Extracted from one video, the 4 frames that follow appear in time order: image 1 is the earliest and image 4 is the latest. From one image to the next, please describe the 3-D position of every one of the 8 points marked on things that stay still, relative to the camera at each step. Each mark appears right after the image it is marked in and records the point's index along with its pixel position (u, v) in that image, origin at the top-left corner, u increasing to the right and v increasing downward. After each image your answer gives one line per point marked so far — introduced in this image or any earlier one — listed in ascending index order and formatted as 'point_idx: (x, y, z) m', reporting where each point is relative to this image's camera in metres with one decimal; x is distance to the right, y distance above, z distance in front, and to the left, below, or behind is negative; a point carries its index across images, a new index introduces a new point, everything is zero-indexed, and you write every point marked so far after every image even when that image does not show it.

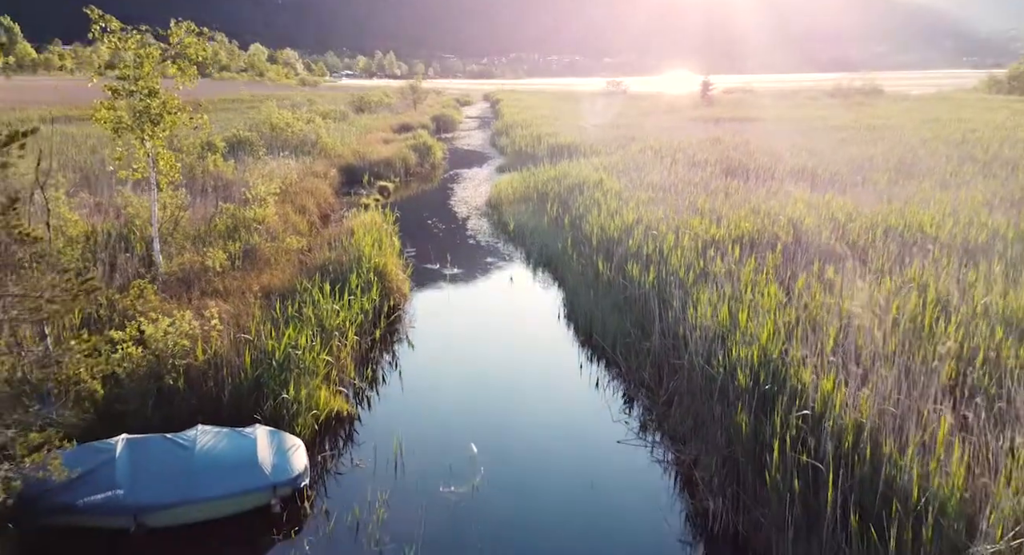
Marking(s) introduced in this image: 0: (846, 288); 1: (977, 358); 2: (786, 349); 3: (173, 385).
0: (+2.6, -0.1, +6.5) m
1: (+2.8, -0.5, +5.0) m
2: (+1.7, -0.4, +5.1) m
3: (-2.4, -0.7, +5.8) m
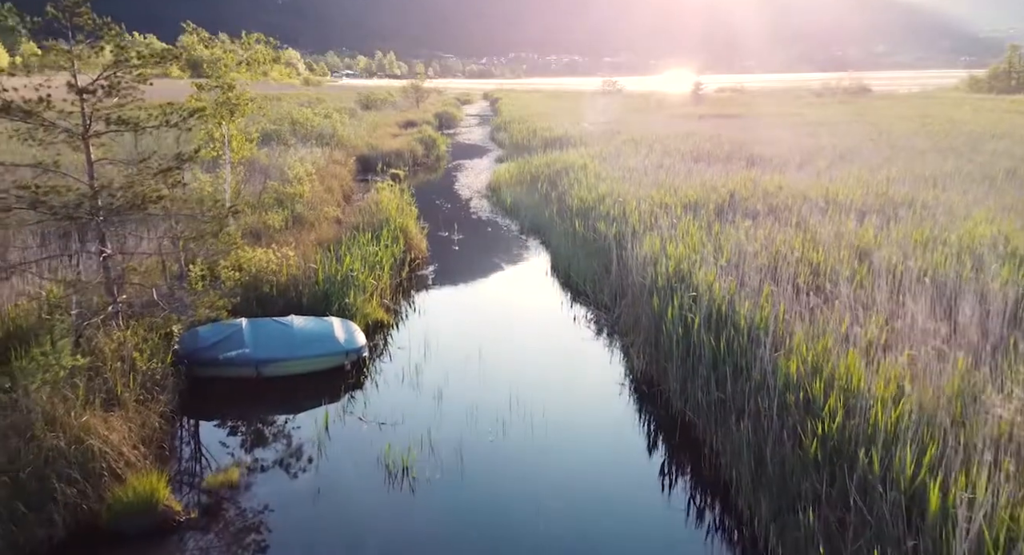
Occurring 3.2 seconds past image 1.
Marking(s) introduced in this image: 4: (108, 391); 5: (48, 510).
0: (+2.6, +0.5, +8.8) m
1: (+2.8, +0.1, +7.3) m
2: (+1.7, +0.1, +7.5) m
3: (-2.4, -0.2, +8.1) m
4: (-2.7, -0.7, +5.4) m
5: (-2.6, -1.3, +4.6) m
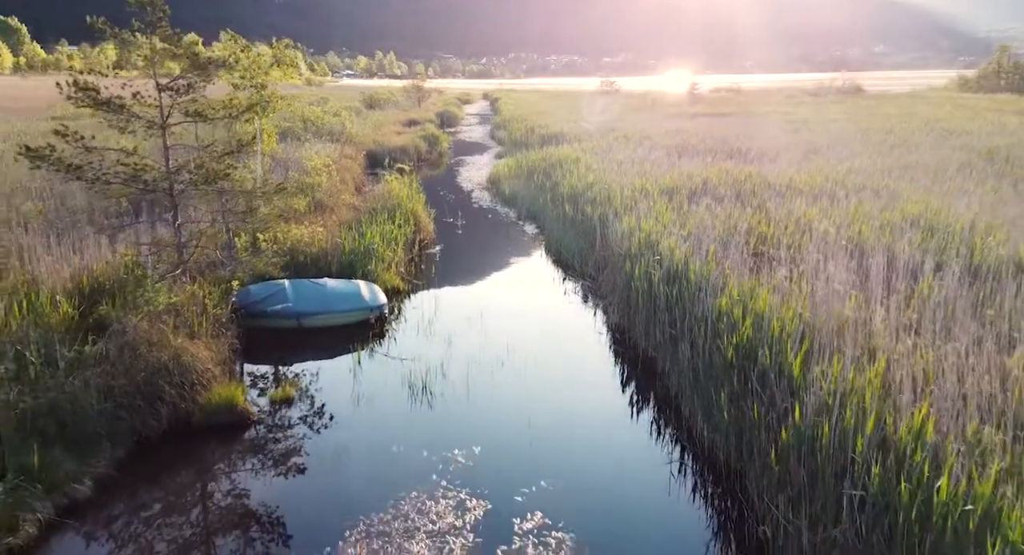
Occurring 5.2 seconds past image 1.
0: (+2.5, +0.8, +10.3) m
1: (+2.7, +0.4, +8.8) m
2: (+1.6, +0.5, +8.9) m
3: (-2.5, +0.2, +9.6) m
4: (-2.7, -0.4, +6.9) m
5: (-2.6, -0.9, +6.0) m
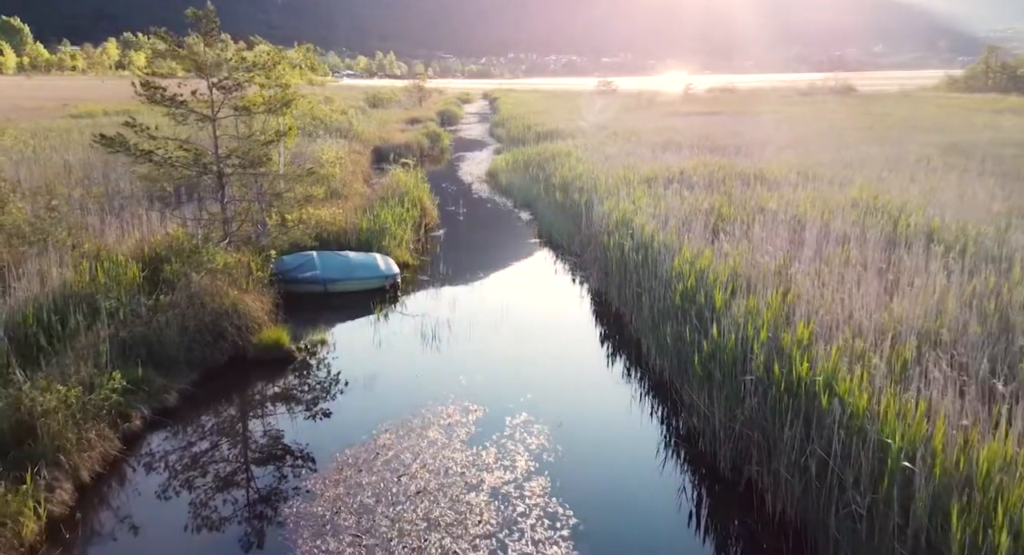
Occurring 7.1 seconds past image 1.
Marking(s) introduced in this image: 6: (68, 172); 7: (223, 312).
0: (+2.5, +1.2, +11.7) m
1: (+2.7, +0.8, +10.2) m
2: (+1.6, +0.8, +10.4) m
3: (-2.5, +0.5, +11.0) m
4: (-2.8, -0.1, +8.4) m
5: (-2.7, -0.6, +7.5) m
6: (-7.8, +1.9, +14.4) m
7: (-2.7, -0.3, +7.6) m
